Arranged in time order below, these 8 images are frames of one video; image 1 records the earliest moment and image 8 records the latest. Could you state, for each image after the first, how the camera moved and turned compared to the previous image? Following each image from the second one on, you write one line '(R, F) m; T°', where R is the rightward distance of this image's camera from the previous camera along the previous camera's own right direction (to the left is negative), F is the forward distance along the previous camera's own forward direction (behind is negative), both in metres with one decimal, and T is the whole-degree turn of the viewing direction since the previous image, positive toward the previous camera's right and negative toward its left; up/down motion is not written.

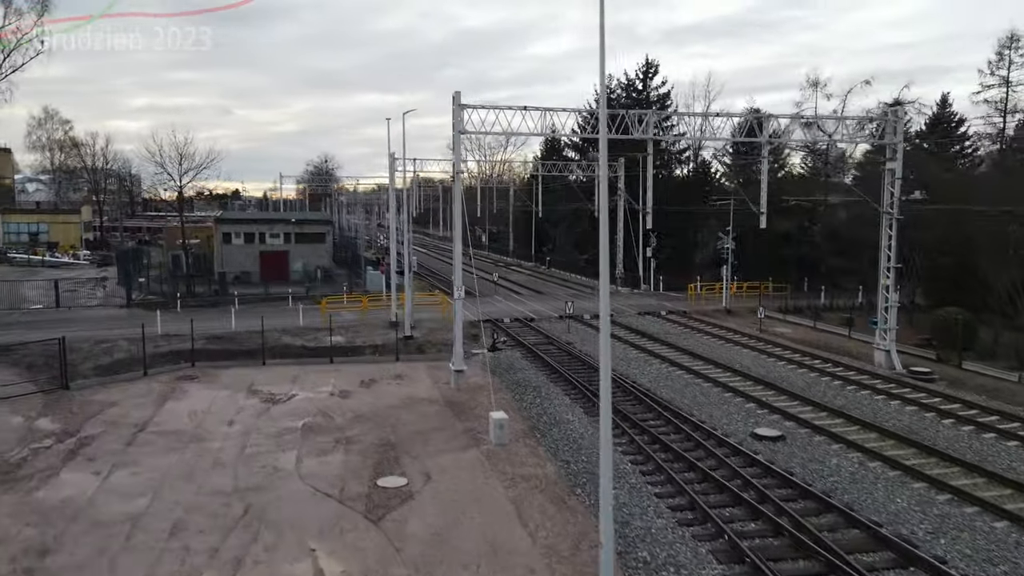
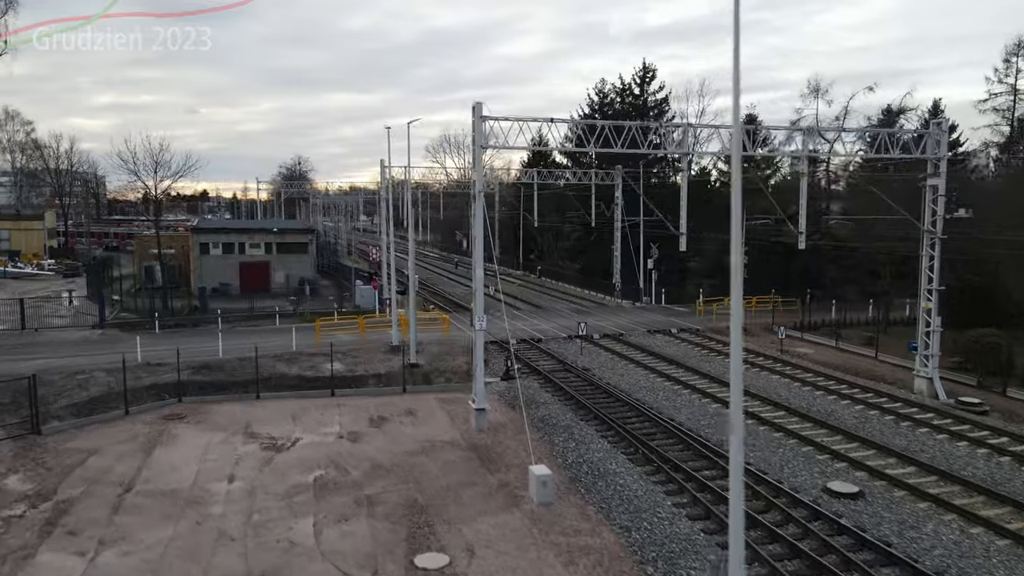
(-1.2, +1.6) m; +2°
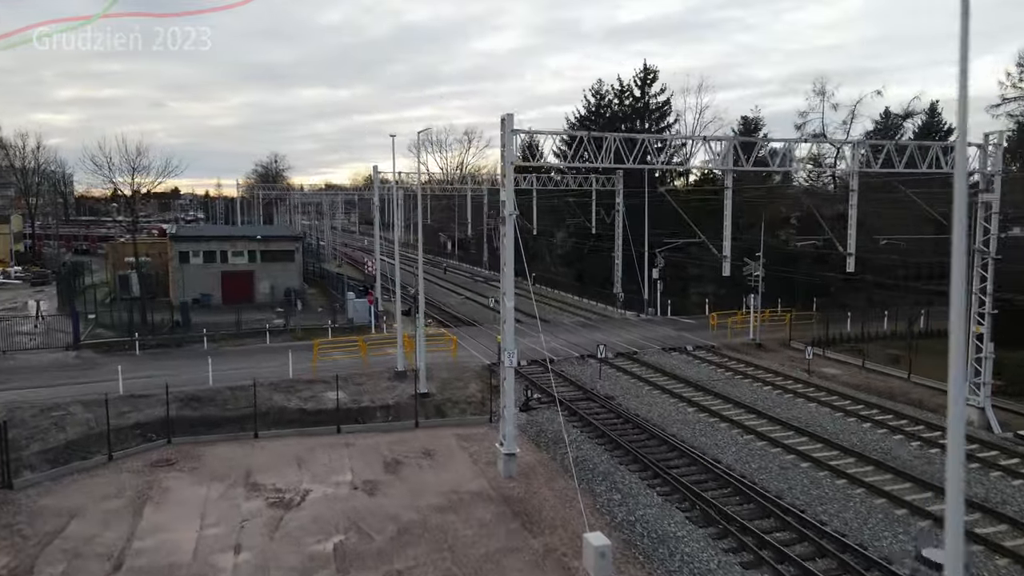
(-1.2, +1.6) m; +2°
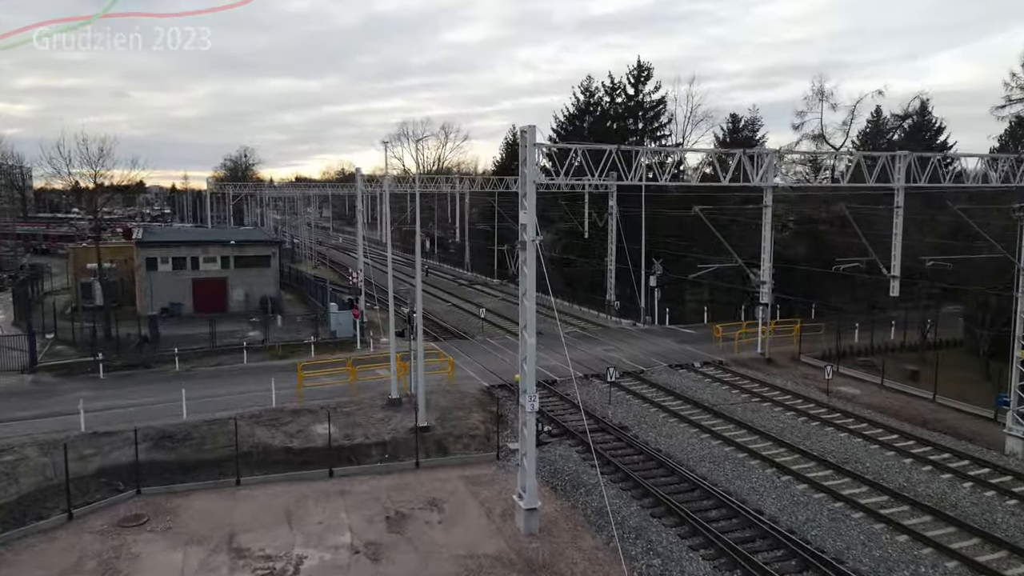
(-0.9, +1.8) m; +2°
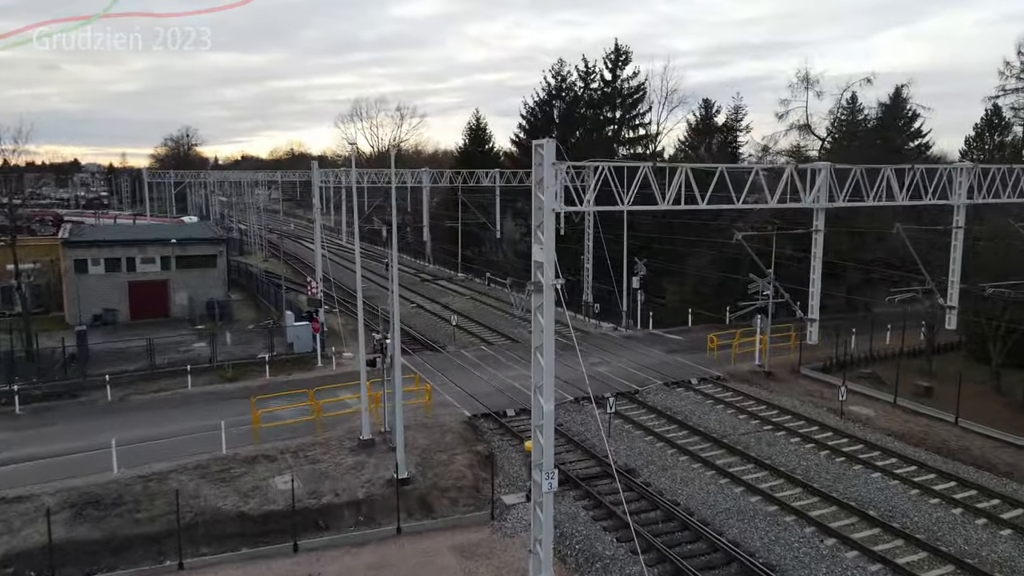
(-0.8, +2.6) m; +4°
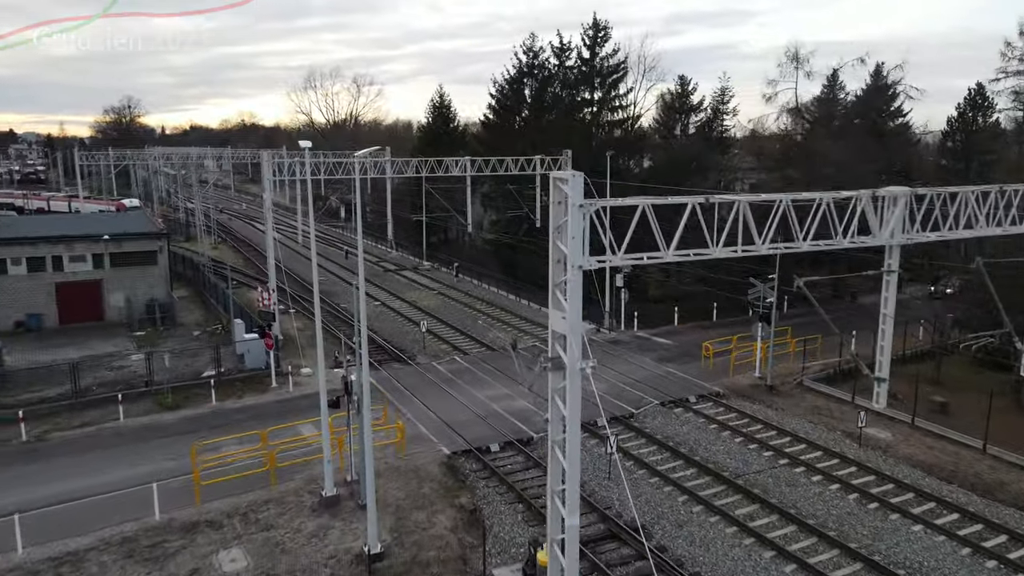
(-0.6, +2.6) m; +3°
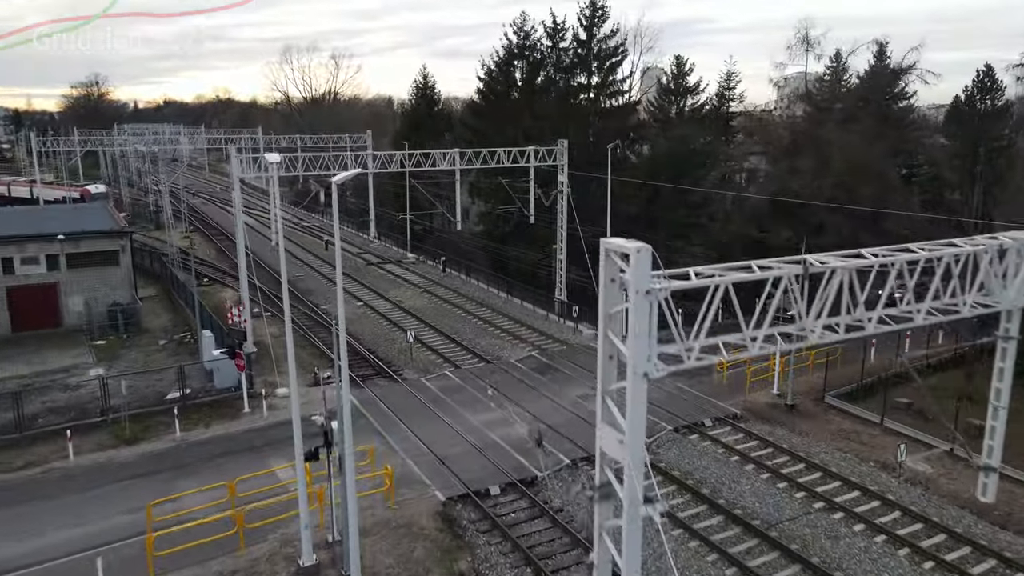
(-0.4, +2.2) m; +1°
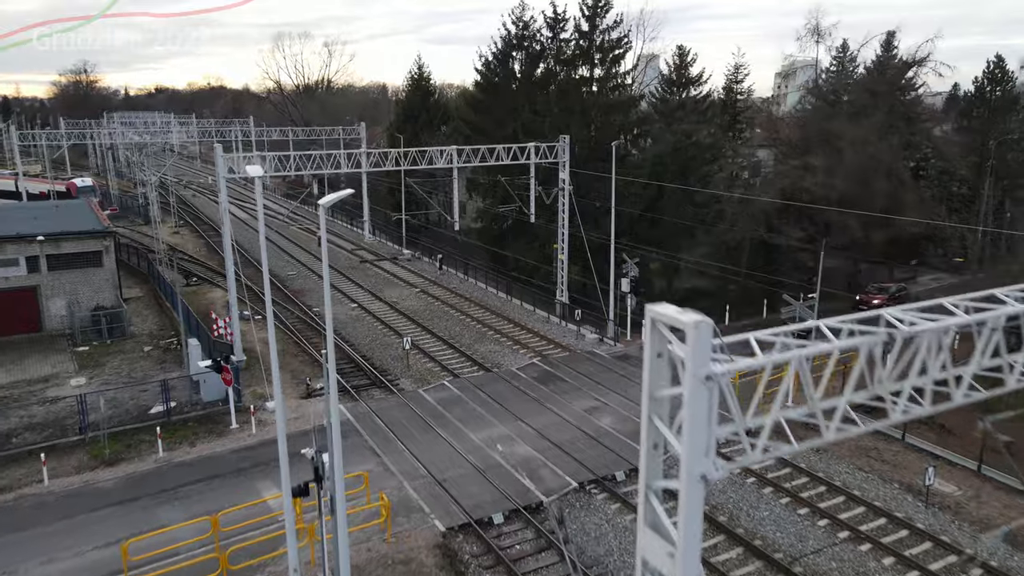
(-0.2, +1.1) m; 0°
